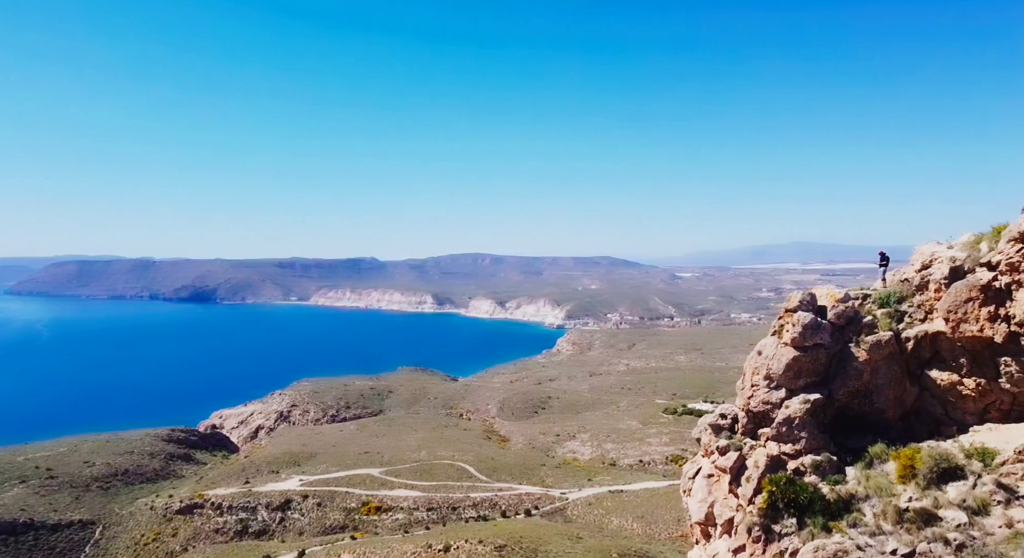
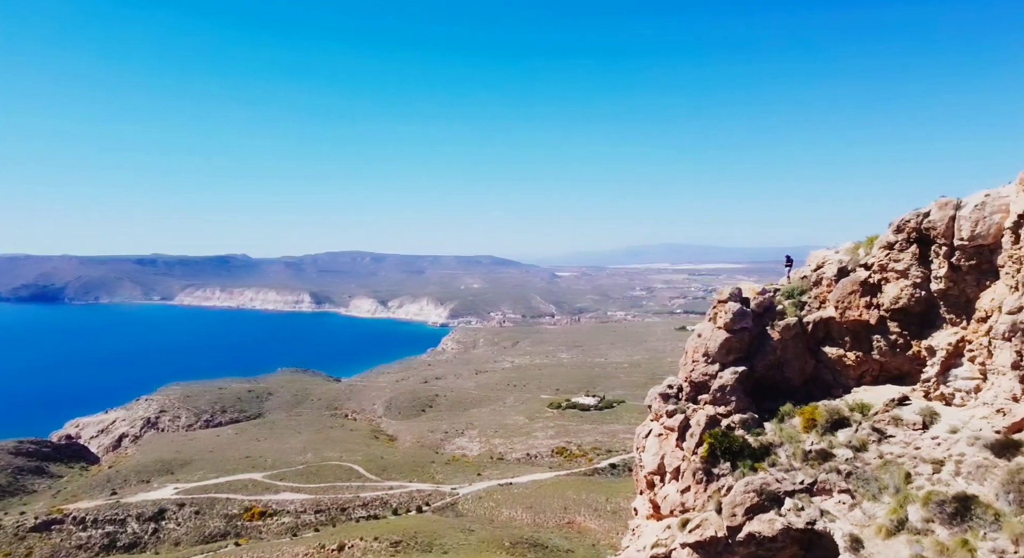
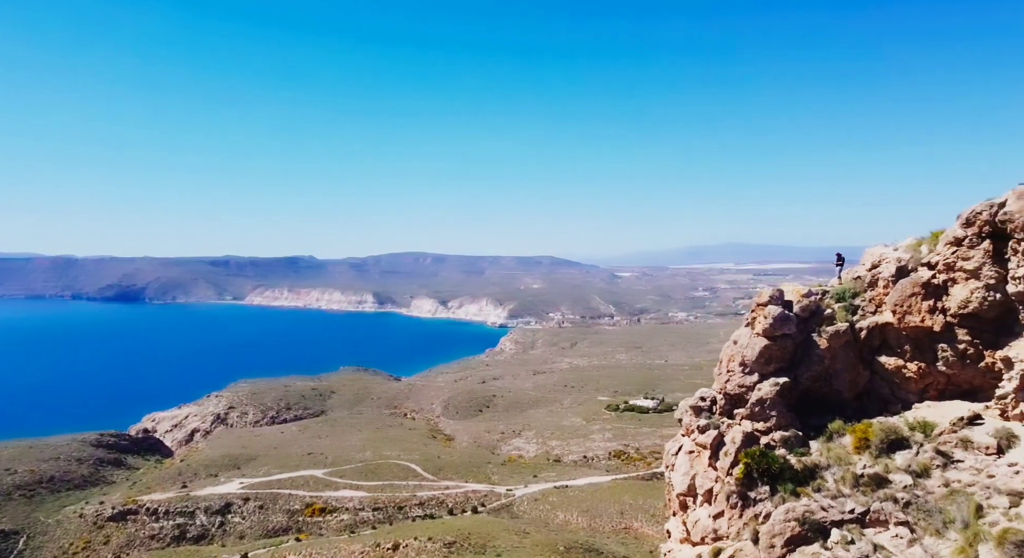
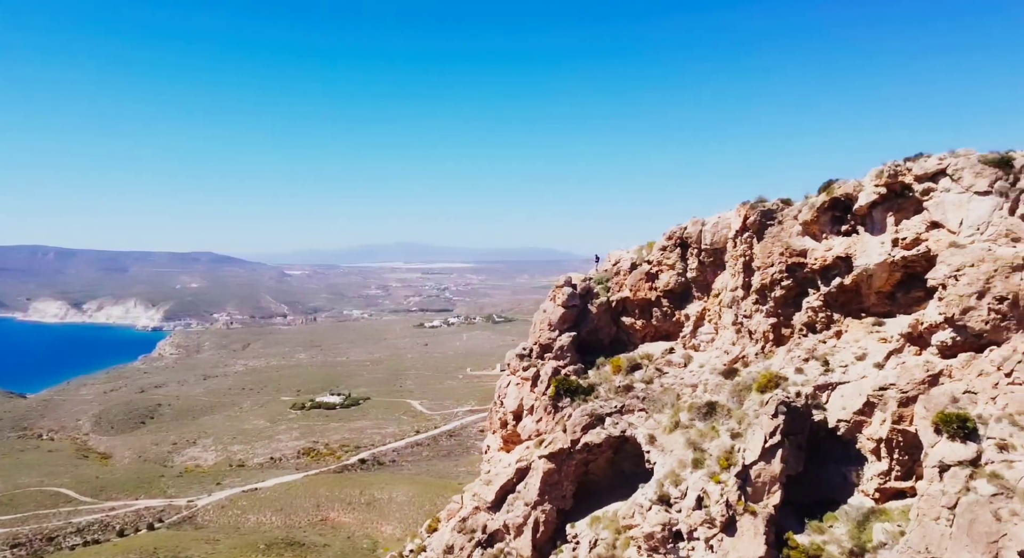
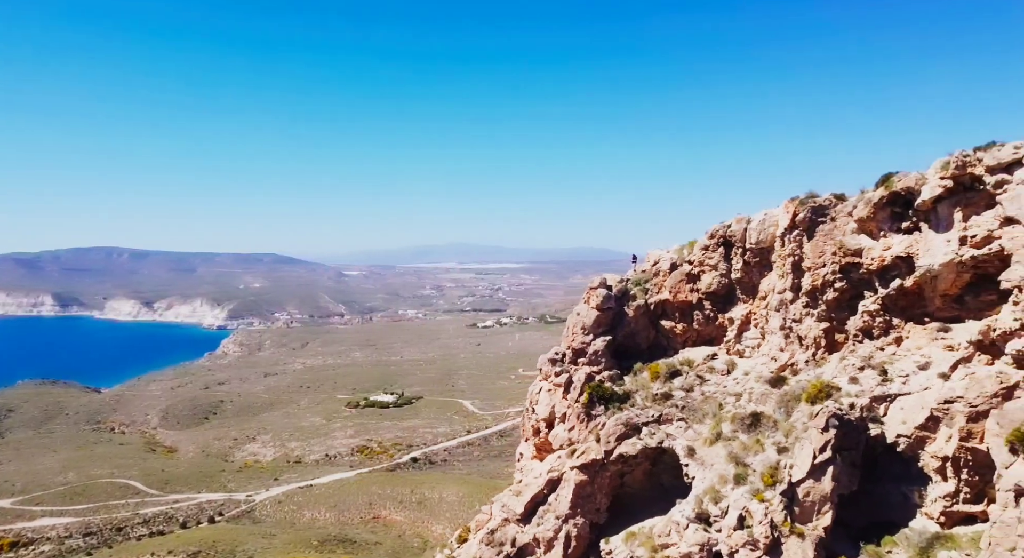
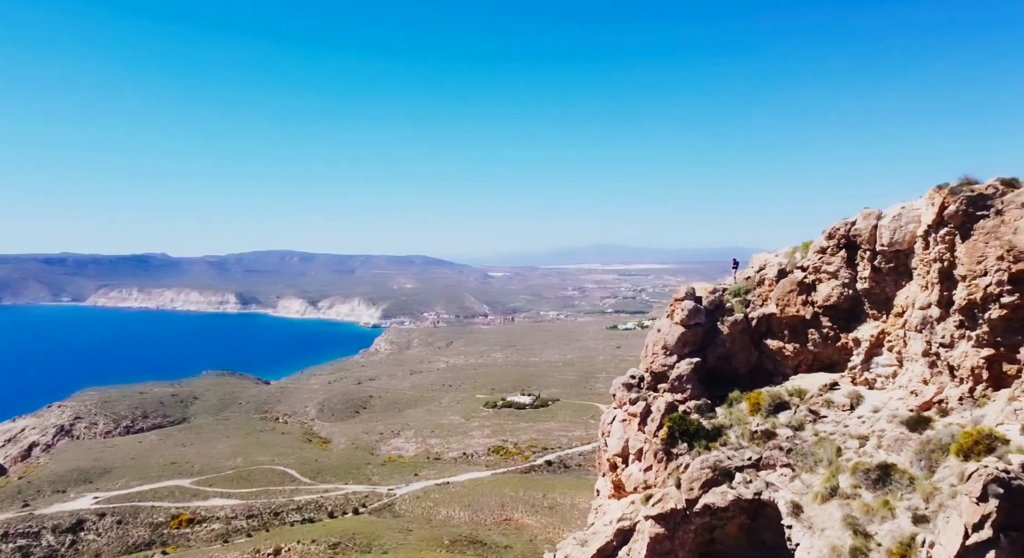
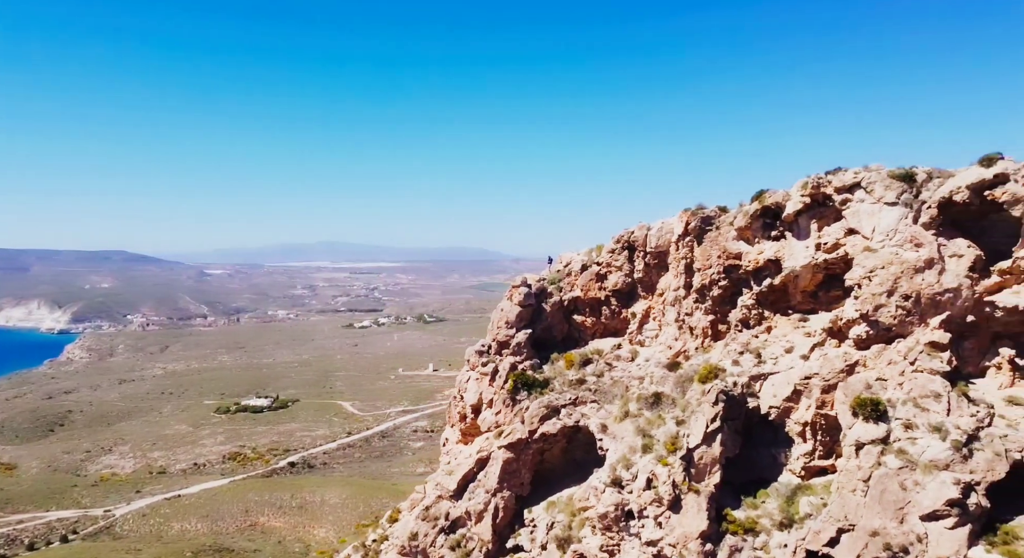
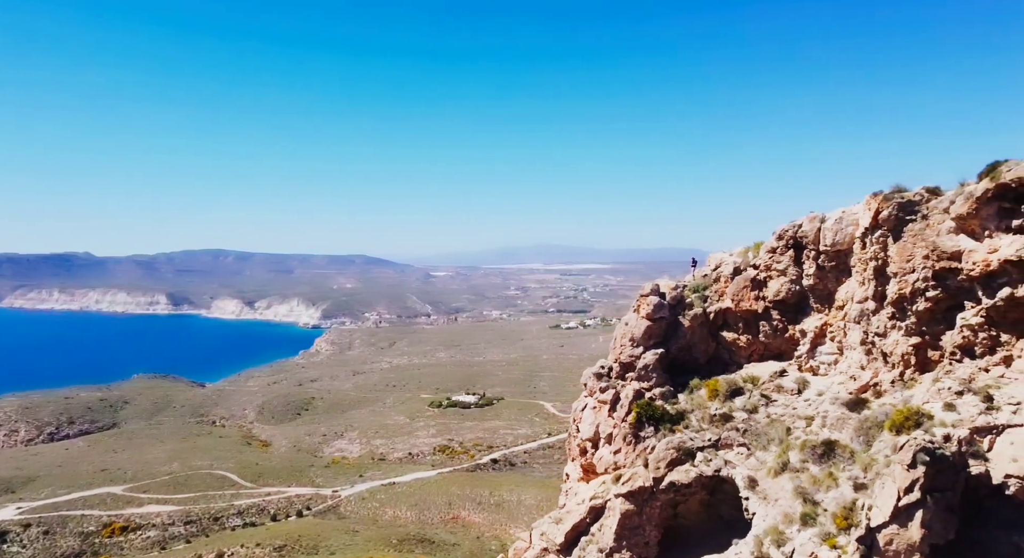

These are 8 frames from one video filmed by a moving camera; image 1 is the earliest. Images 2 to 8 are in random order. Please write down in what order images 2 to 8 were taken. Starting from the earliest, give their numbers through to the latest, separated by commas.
3, 2, 6, 8, 5, 4, 7
